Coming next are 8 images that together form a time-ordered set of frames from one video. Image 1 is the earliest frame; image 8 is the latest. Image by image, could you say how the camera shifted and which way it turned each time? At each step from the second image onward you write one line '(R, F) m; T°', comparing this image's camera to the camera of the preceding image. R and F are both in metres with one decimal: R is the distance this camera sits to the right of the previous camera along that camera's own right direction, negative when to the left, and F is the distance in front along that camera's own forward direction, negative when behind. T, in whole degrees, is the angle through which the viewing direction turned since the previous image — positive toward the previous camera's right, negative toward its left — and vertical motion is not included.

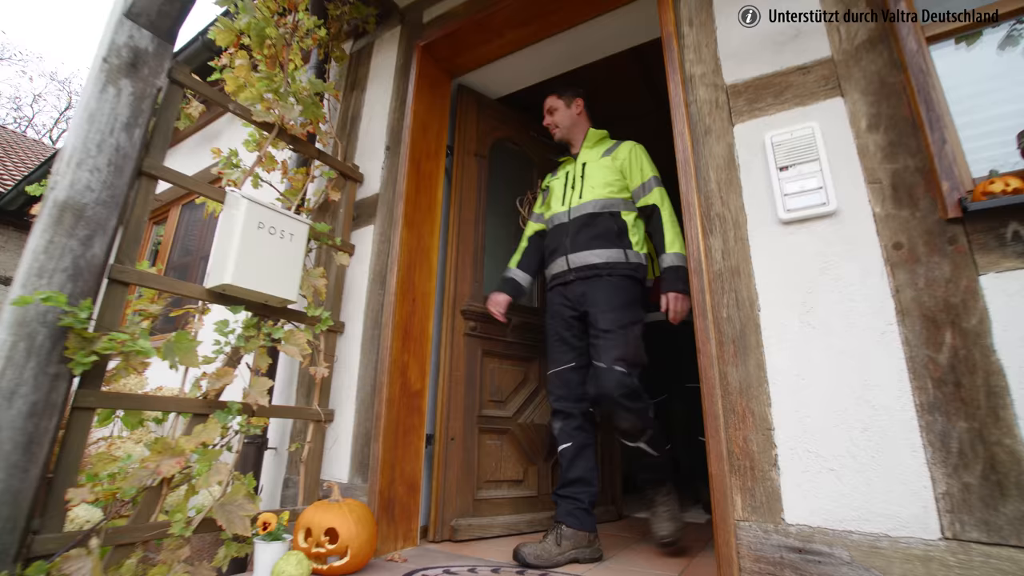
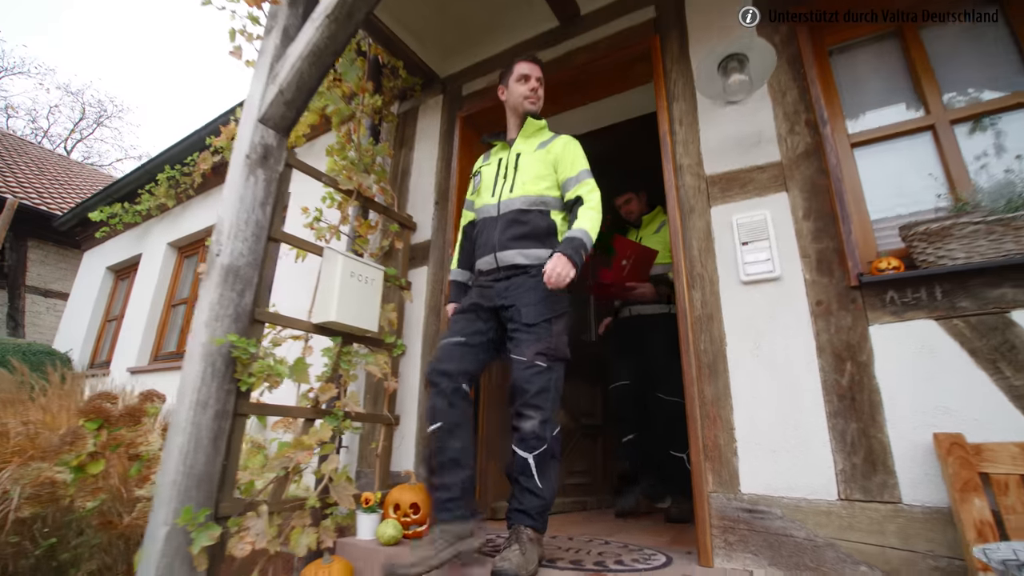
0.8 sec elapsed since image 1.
(-0.1, -0.5) m; 0°
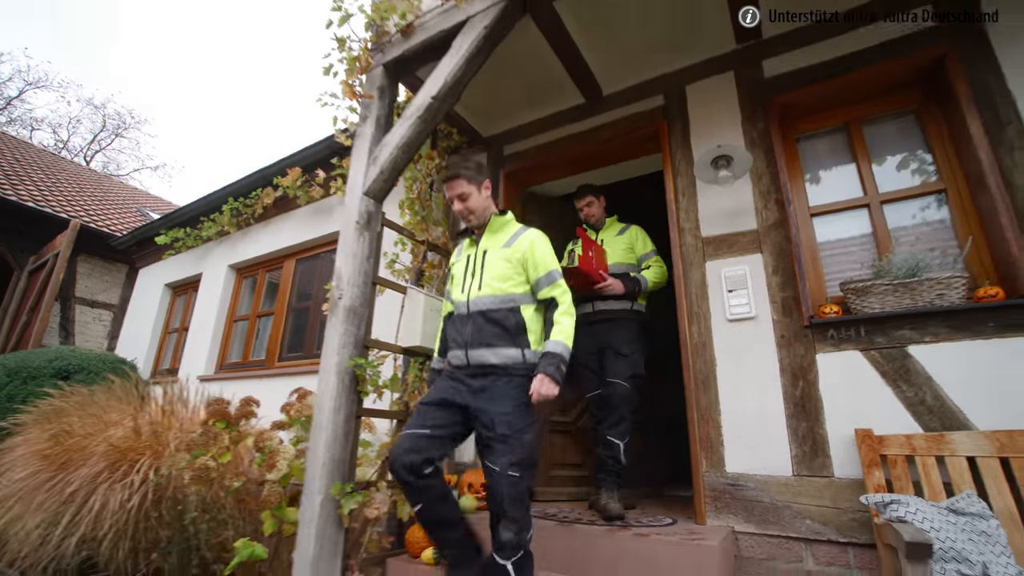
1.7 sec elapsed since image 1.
(-0.2, -0.6) m; 0°
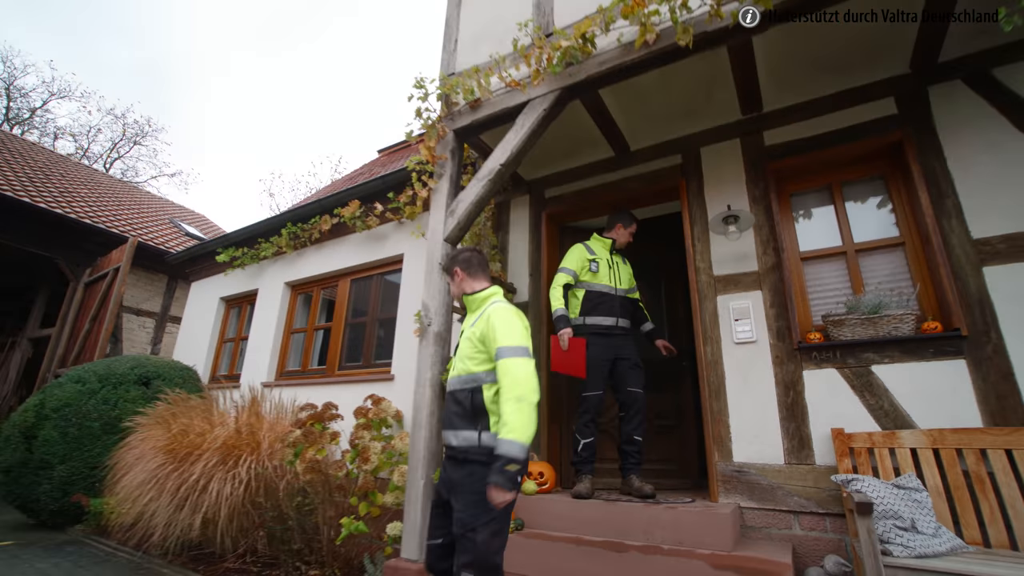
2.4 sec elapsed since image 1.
(-0.3, -0.6) m; 0°
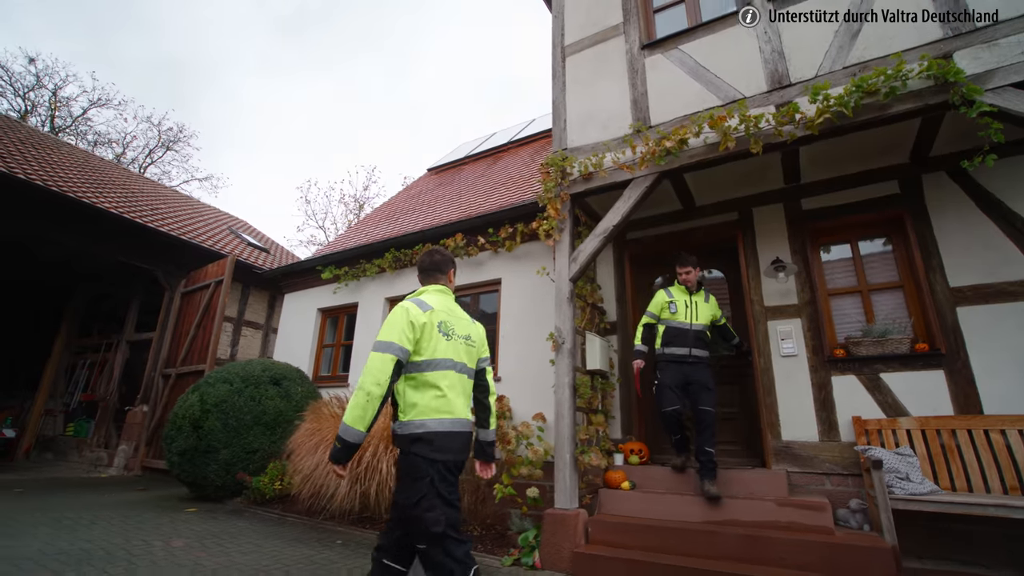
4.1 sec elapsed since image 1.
(-1.0, -1.1) m; +1°
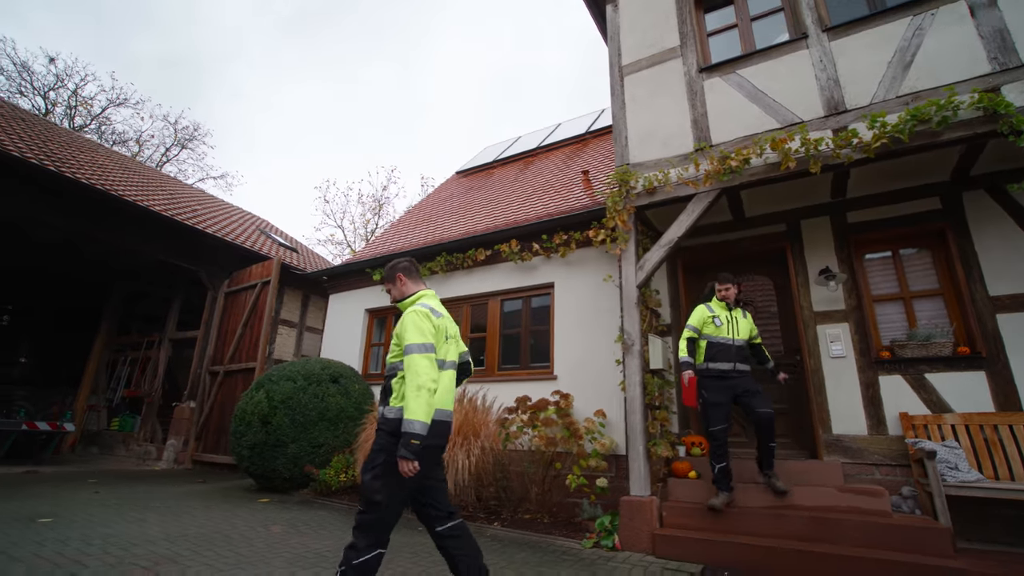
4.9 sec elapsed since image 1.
(-0.7, -0.3) m; 0°
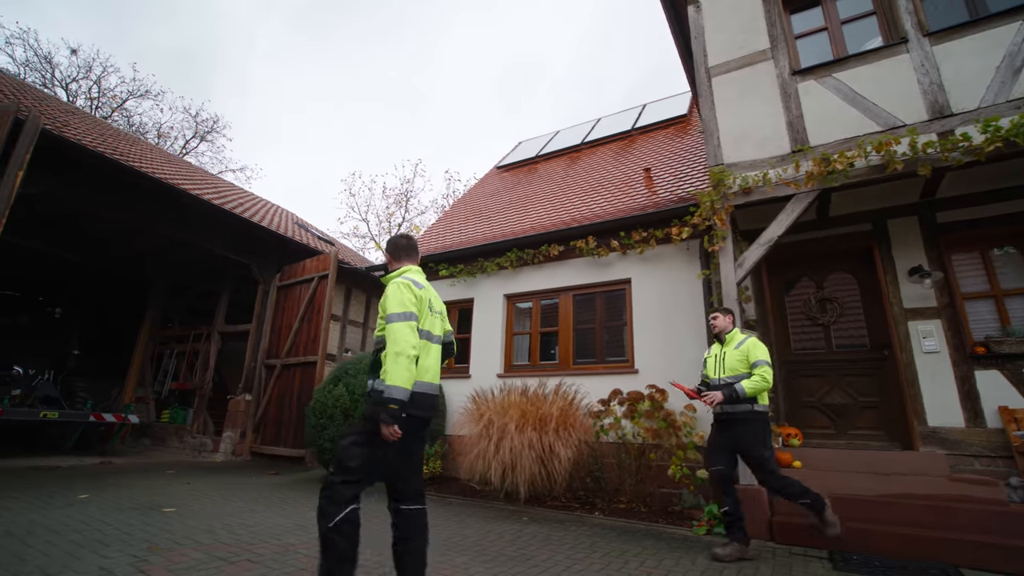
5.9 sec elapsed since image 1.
(-1.0, -0.1) m; 0°
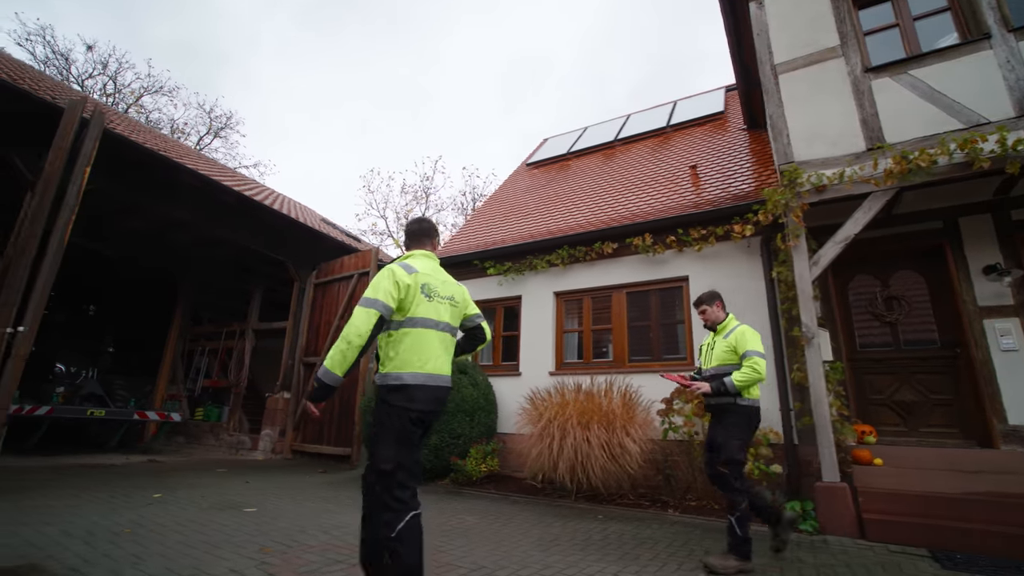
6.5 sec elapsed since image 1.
(-0.7, 0.0) m; 0°
